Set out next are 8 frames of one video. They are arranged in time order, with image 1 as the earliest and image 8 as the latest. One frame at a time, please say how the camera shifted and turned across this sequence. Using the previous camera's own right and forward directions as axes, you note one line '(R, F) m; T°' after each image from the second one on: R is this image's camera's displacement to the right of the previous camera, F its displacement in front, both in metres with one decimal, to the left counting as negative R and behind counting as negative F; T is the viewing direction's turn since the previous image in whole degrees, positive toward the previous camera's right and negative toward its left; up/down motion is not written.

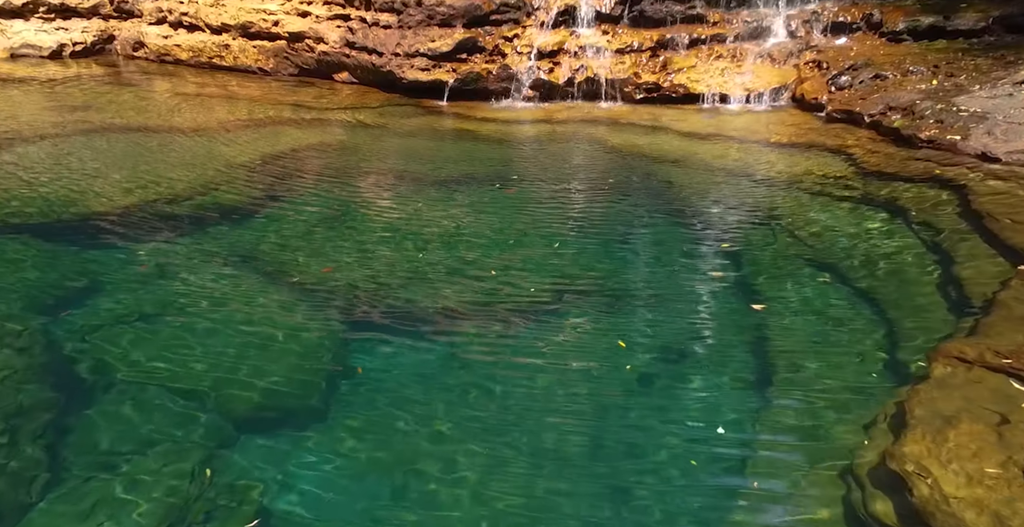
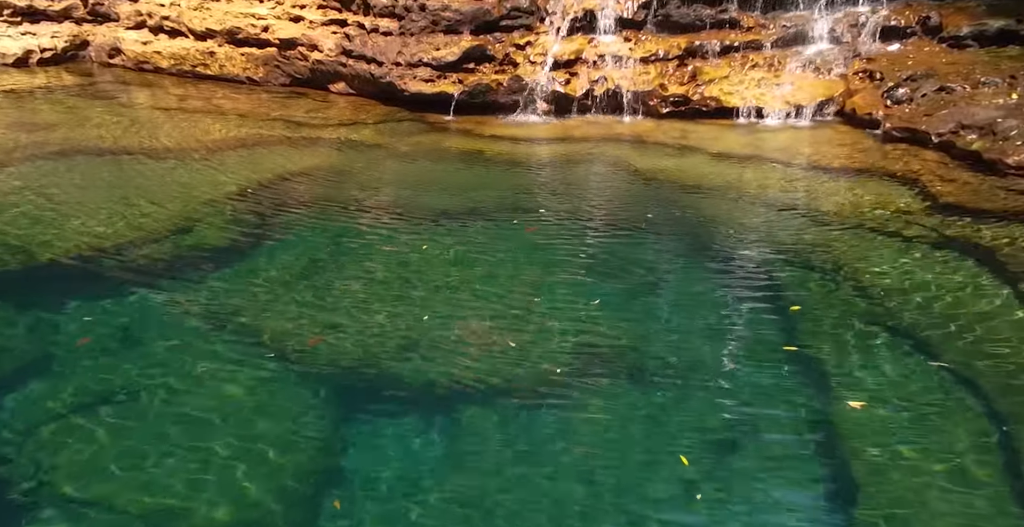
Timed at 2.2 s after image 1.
(0.0, +1.7) m; -1°
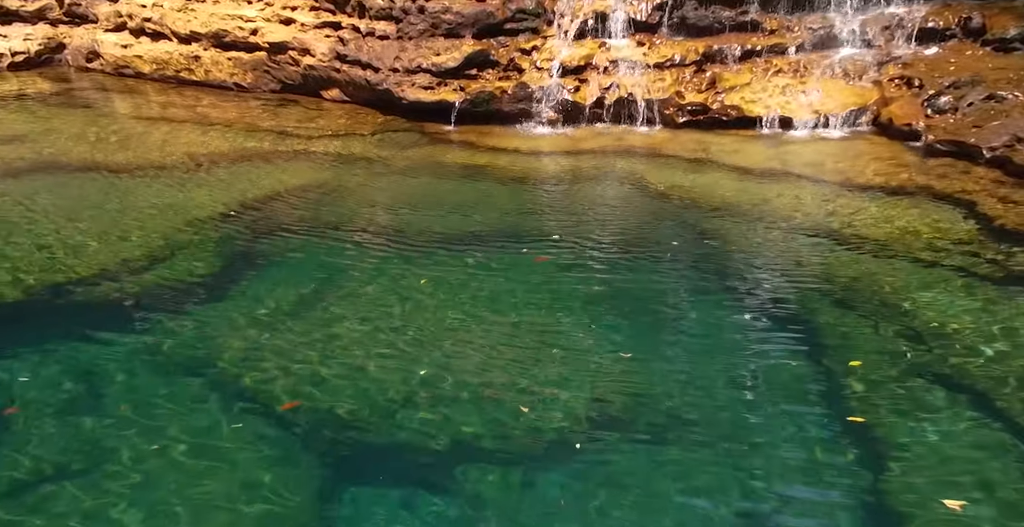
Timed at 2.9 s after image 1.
(-0.1, +1.0) m; 0°
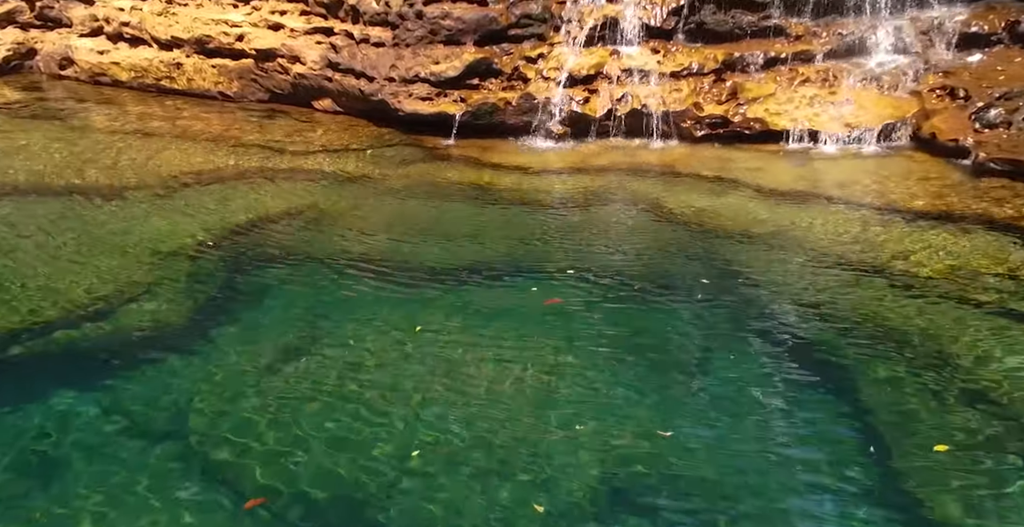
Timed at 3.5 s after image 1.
(-0.1, +1.0) m; 0°
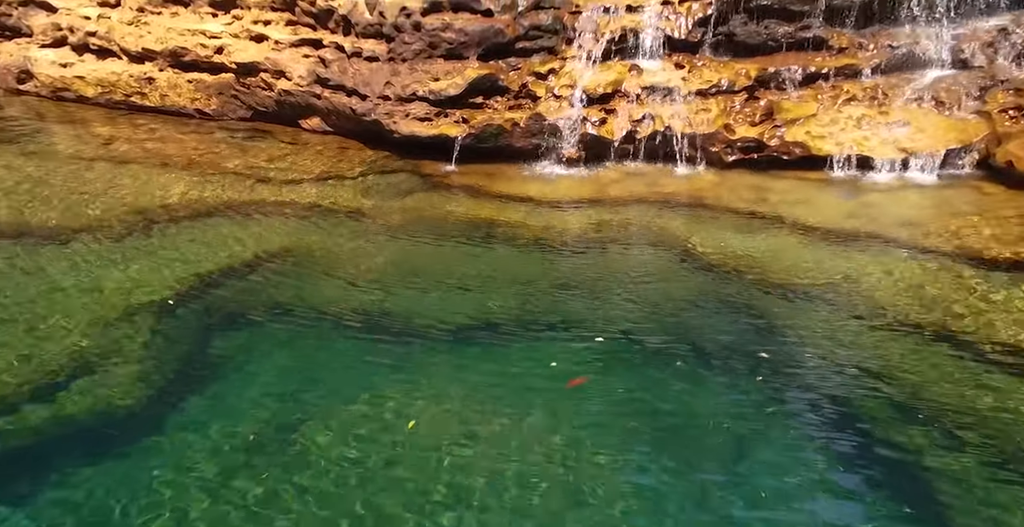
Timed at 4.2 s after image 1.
(-0.2, +1.4) m; 0°
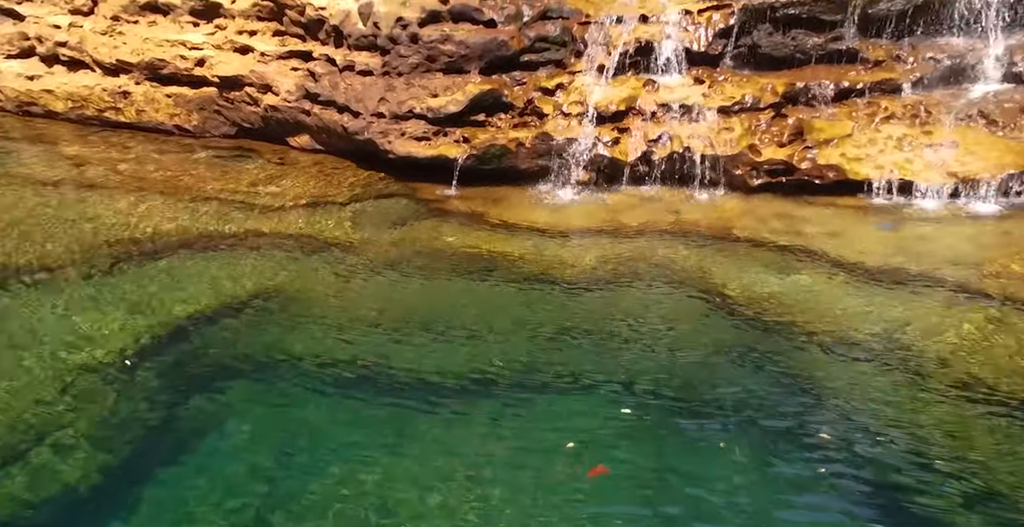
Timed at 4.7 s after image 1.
(-0.1, +1.0) m; 0°
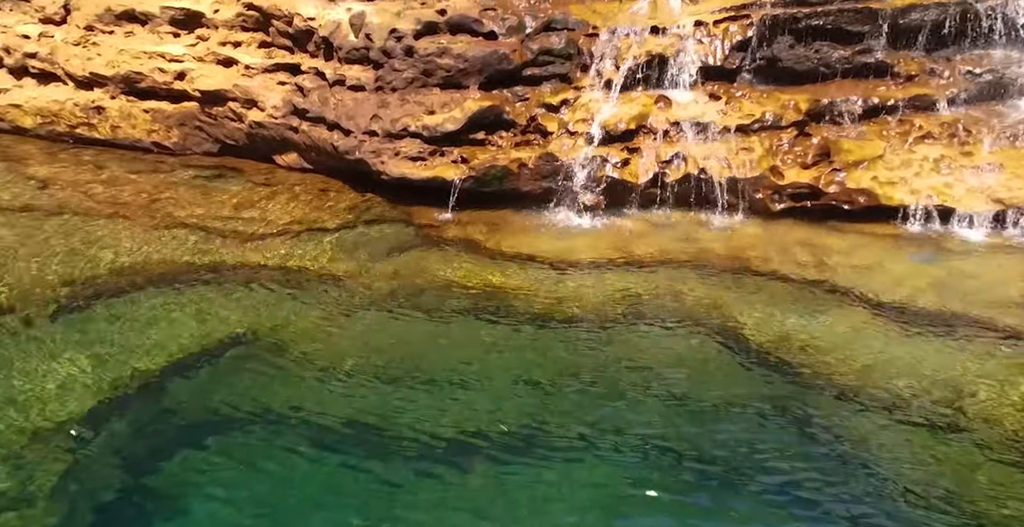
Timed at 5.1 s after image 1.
(-0.1, +0.8) m; 0°
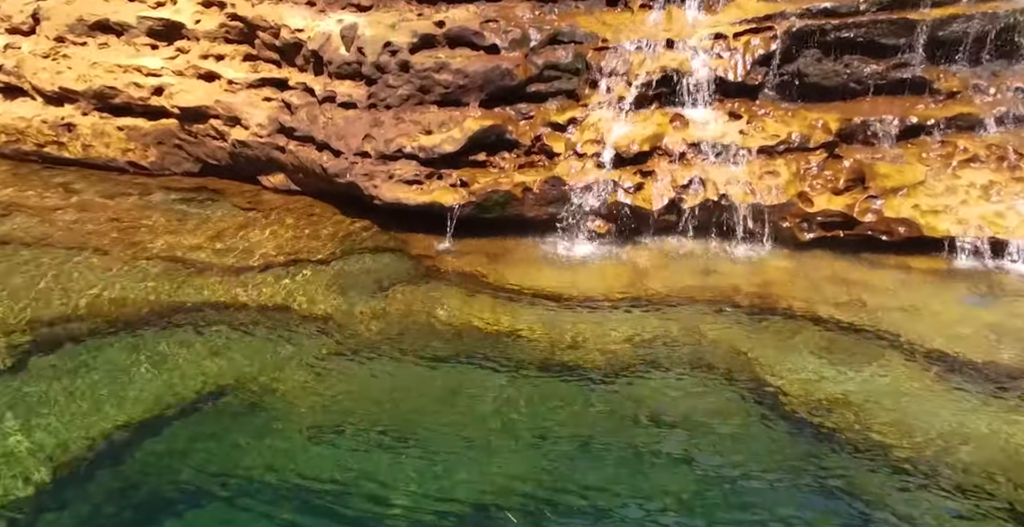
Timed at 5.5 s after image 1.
(-0.1, +0.9) m; 0°
